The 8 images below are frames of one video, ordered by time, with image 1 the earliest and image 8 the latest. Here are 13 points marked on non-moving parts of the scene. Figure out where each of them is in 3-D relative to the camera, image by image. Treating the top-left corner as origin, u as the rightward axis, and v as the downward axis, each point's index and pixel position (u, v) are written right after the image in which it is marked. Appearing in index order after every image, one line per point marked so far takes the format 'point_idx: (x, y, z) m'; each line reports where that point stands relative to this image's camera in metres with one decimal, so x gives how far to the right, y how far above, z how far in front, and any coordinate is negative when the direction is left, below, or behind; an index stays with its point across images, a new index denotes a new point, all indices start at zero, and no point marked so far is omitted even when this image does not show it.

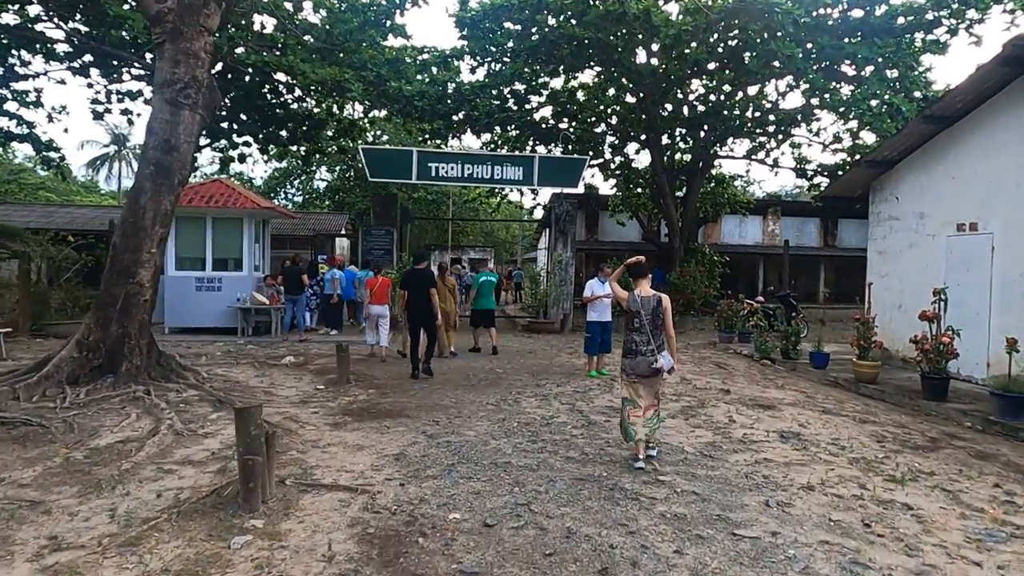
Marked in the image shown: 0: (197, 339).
0: (-6.0, -1.0, +12.7) m
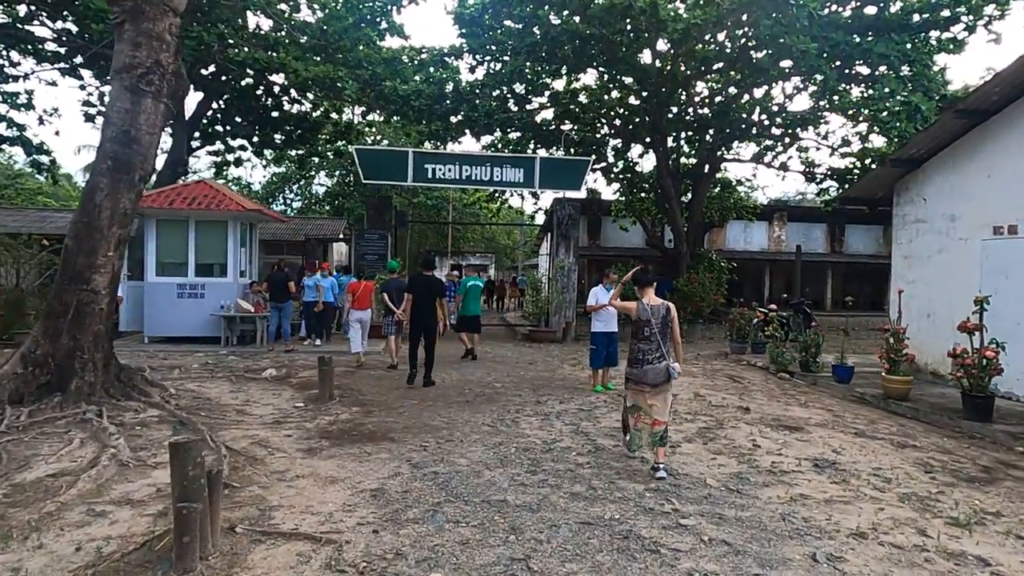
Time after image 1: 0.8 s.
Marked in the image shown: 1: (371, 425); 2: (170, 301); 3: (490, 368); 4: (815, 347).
0: (-6.0, -1.1, +11.9) m
1: (-1.4, -1.4, +6.8) m
2: (-6.6, -0.3, +12.9) m
3: (-0.4, -1.3, +11.1) m
4: (+4.7, -0.9, +10.4) m
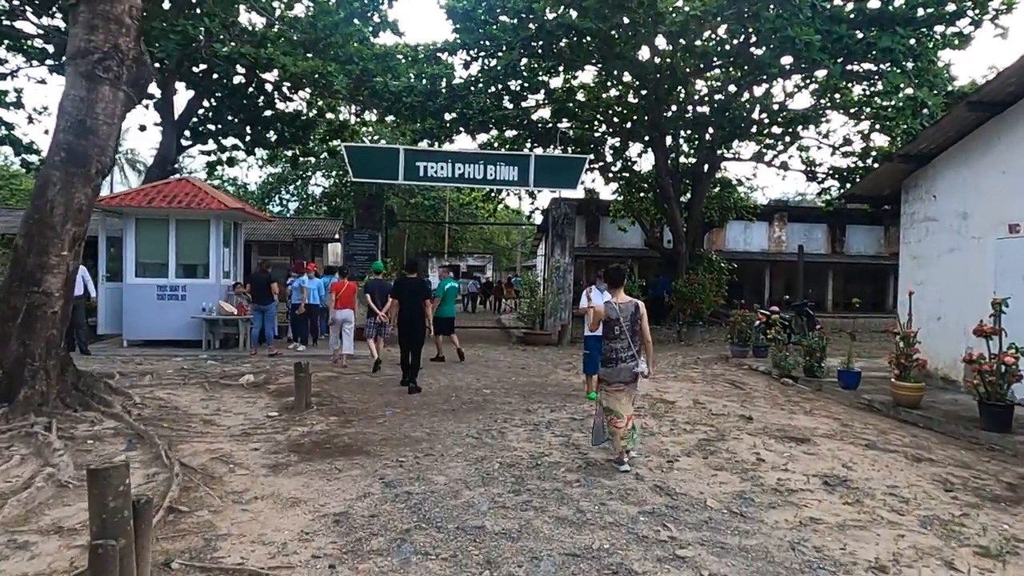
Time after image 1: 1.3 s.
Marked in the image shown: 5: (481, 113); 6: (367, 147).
0: (-6.2, -1.1, +11.5) m
1: (-1.6, -1.4, +6.4) m
2: (-6.8, -0.3, +12.4) m
3: (-0.5, -1.4, +10.7) m
4: (+4.6, -0.9, +10.0) m
5: (-0.8, +4.9, +18.9) m
6: (-3.3, +3.2, +15.2) m
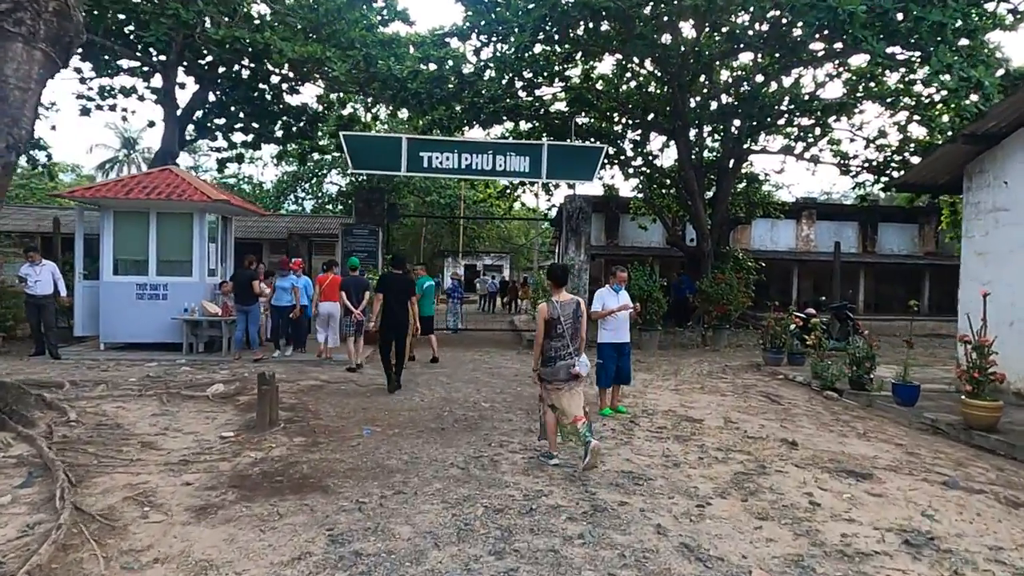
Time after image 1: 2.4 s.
0: (-6.1, -1.1, +10.5) m
1: (-1.6, -1.4, +5.3) m
2: (-6.6, -0.3, +11.5) m
3: (-0.4, -1.3, +9.6) m
4: (+4.7, -0.9, +8.7) m
5: (-0.5, +4.9, +17.8) m
6: (-3.1, +3.2, +14.1) m
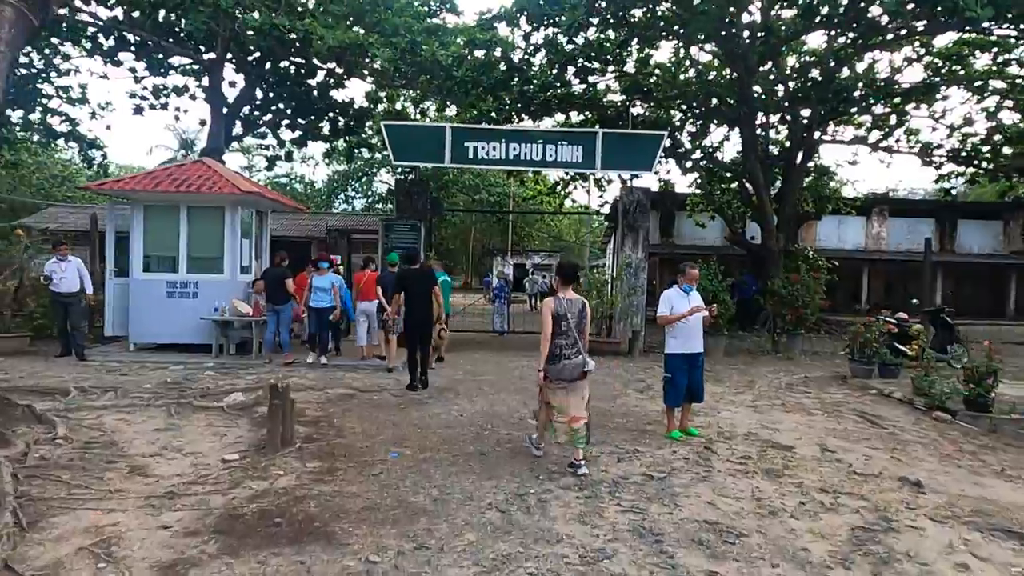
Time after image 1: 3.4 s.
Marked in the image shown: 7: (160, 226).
0: (-5.3, -1.1, +9.9) m
1: (-1.3, -1.4, +4.4) m
2: (-5.8, -0.2, +10.9) m
3: (+0.2, -1.3, +8.5) m
4: (+5.2, -1.0, +7.3) m
5: (+0.8, +4.9, +16.8) m
6: (-2.1, +3.2, +13.3) m
7: (-5.8, +1.0, +10.9) m
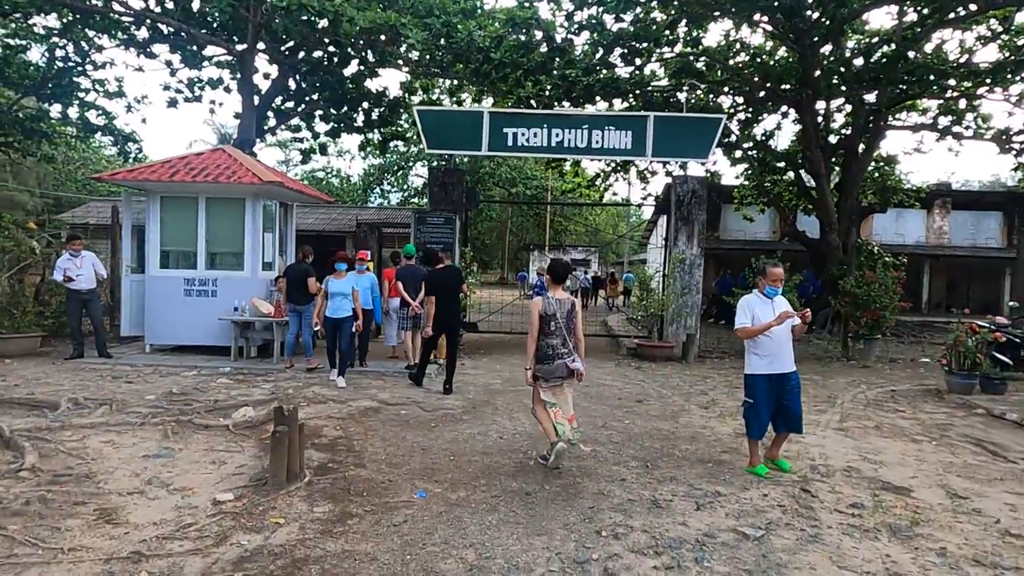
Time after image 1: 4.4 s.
0: (-4.7, -1.1, +9.2) m
1: (-1.0, -1.4, +3.4) m
2: (-5.2, -0.2, +10.2) m
3: (+0.7, -1.4, +7.5) m
4: (+5.7, -1.0, +6.0) m
5: (+1.8, +5.0, +15.6) m
6: (-1.3, +3.3, +12.3) m
7: (-5.1, +1.0, +10.2) m
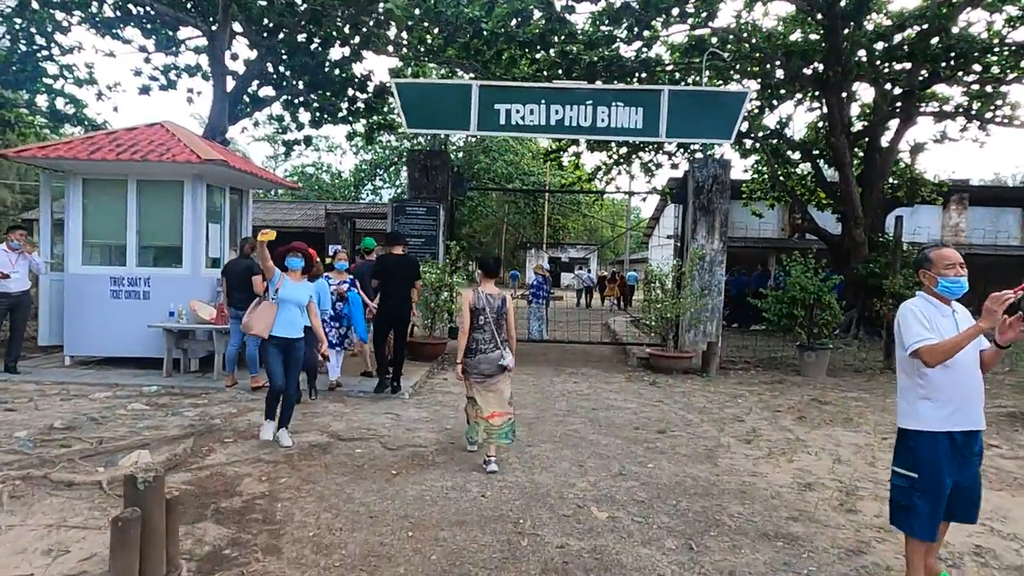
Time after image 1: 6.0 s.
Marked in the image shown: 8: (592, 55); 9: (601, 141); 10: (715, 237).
0: (-4.8, -1.1, +7.5) m
1: (-1.1, -1.5, +1.8) m
2: (-5.3, -0.2, +8.5) m
3: (+0.6, -1.4, +5.8) m
4: (+5.6, -1.0, +4.4) m
5: (+1.7, +5.0, +14.0) m
6: (-1.4, +3.3, +10.7) m
7: (-5.2, +1.0, +8.5) m
8: (+1.7, +5.0, +13.8) m
9: (+1.4, +2.4, +10.8) m
10: (+3.1, +0.8, +10.1) m
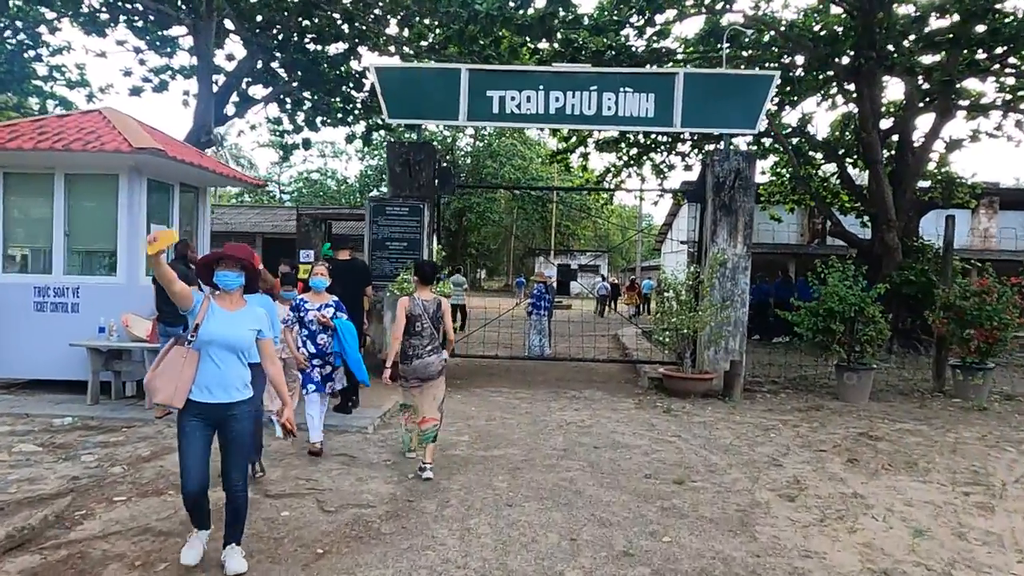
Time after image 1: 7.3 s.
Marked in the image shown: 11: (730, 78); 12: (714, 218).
0: (-5.0, -1.2, +6.3) m
1: (-1.3, -1.5, +0.5) m
2: (-5.4, -0.3, +7.3) m
3: (+0.5, -1.5, +4.5) m
4: (+5.4, -1.1, +3.0) m
5: (+1.6, +4.8, +12.7) m
6: (-1.5, +3.1, +9.5) m
7: (-5.3, +0.9, +7.3) m
8: (+1.6, +4.8, +12.6) m
9: (+1.4, +2.2, +9.5) m
10: (+3.0, +0.7, +8.8) m
11: (+3.0, +2.9, +9.3) m
12: (+2.7, +0.9, +8.9) m
